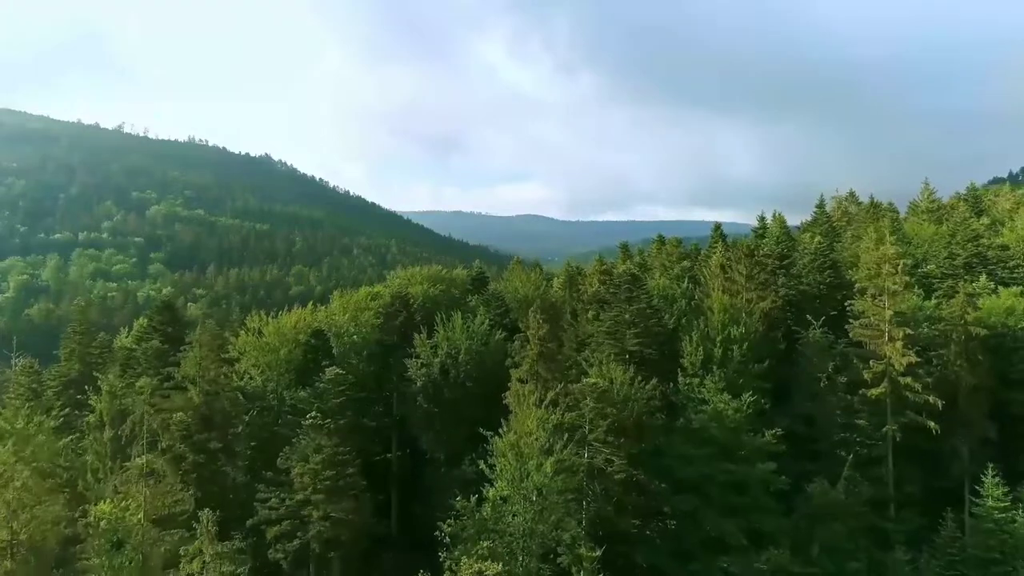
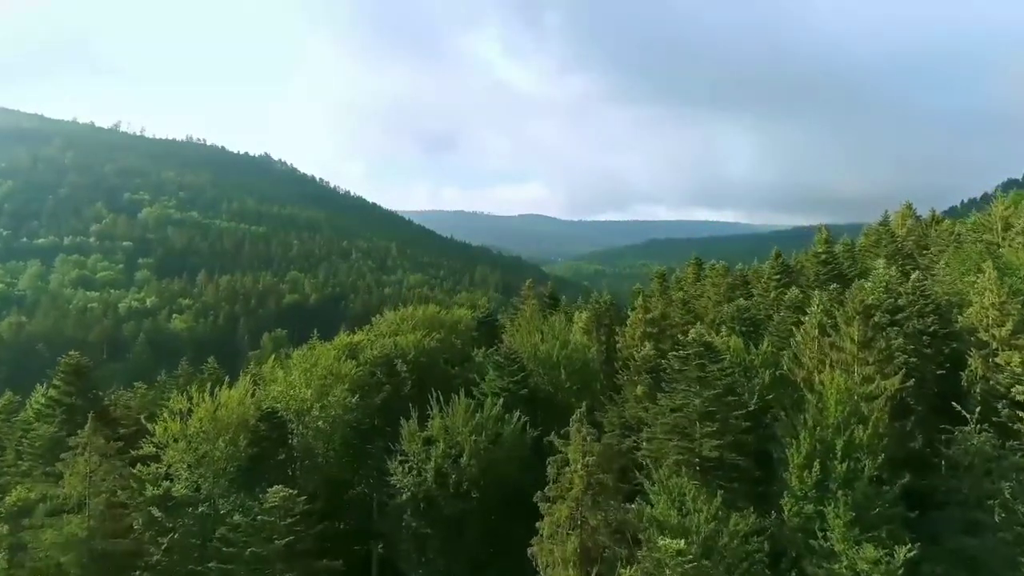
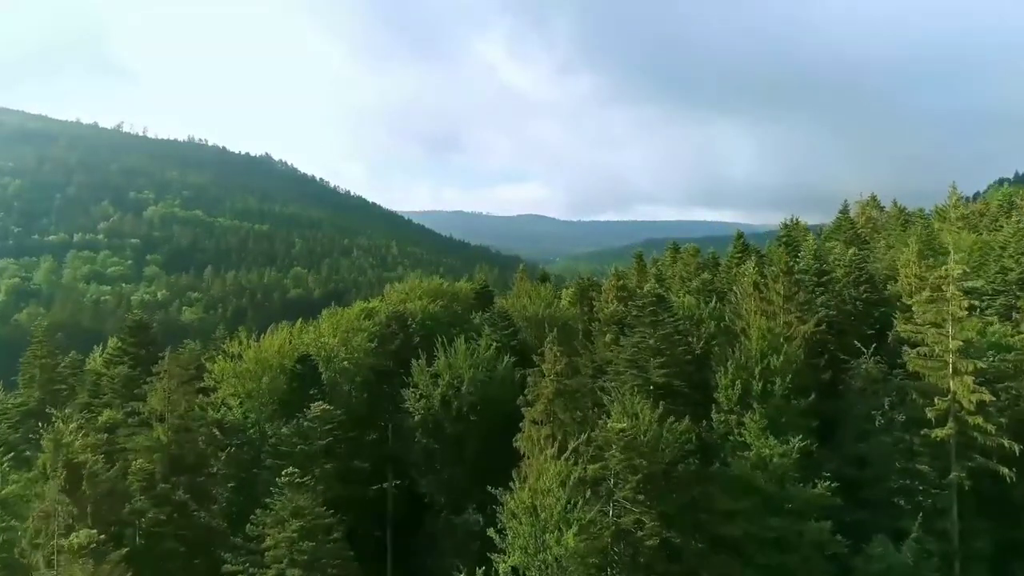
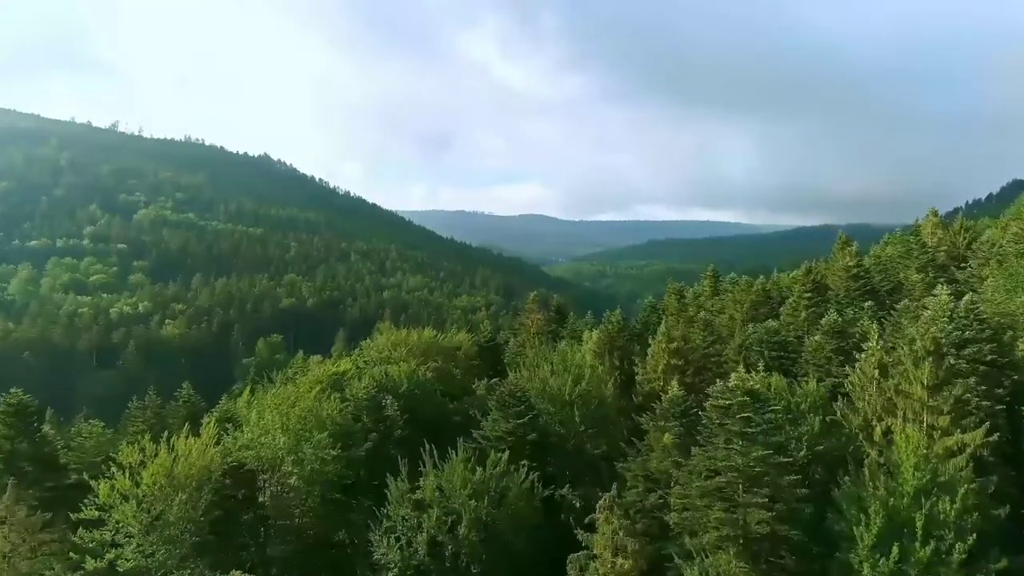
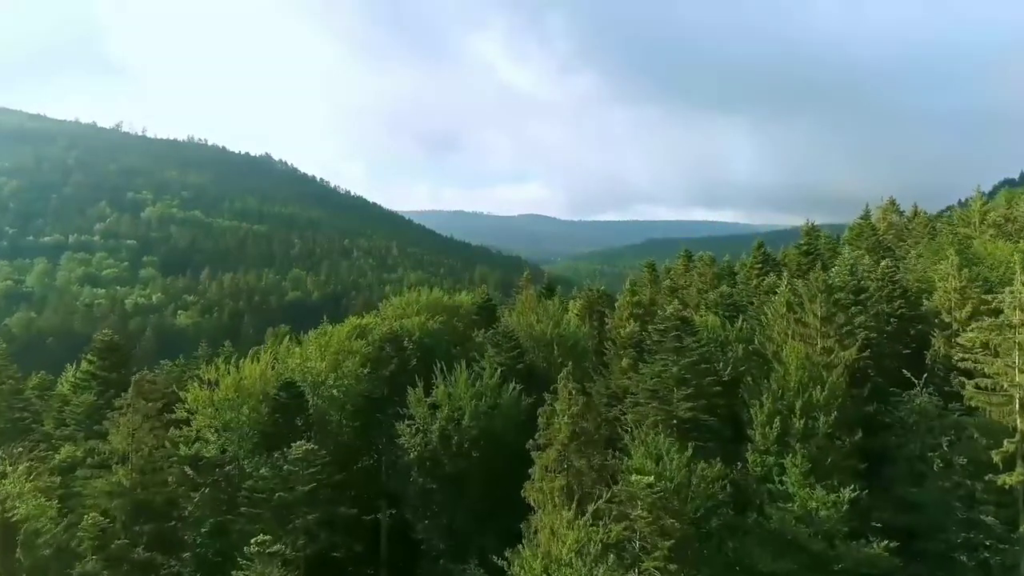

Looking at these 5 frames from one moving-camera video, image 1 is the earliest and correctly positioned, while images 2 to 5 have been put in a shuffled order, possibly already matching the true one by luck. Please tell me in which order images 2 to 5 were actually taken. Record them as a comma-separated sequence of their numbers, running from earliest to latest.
3, 5, 2, 4
